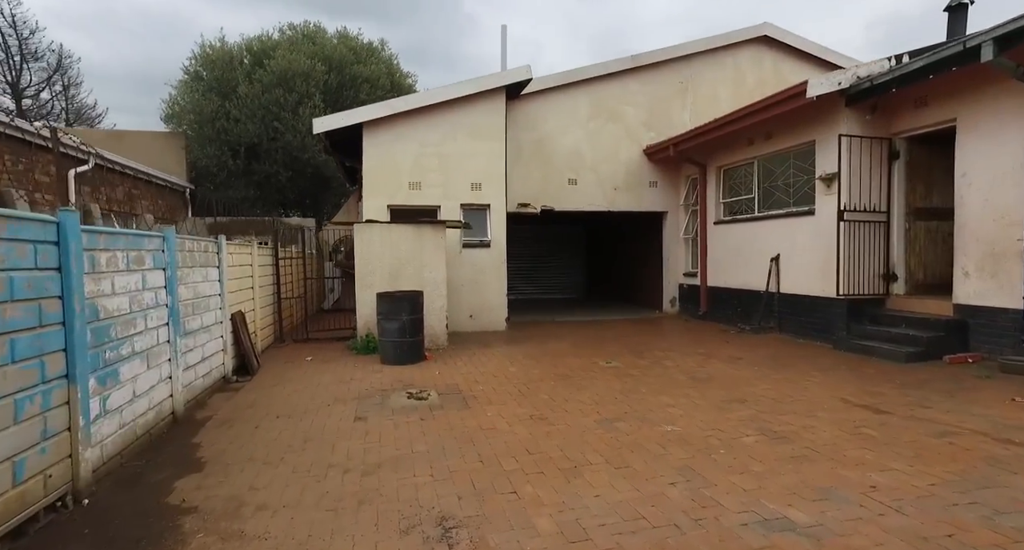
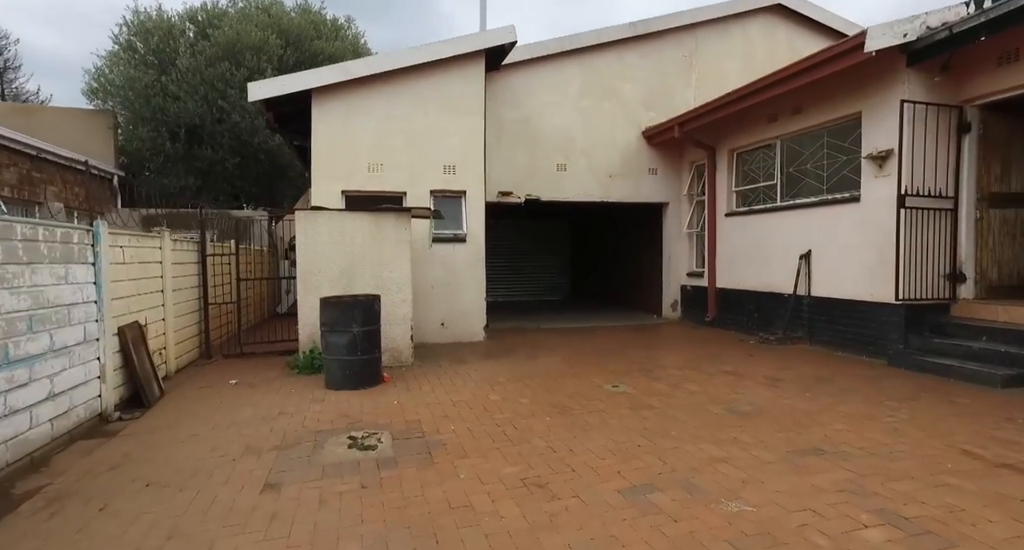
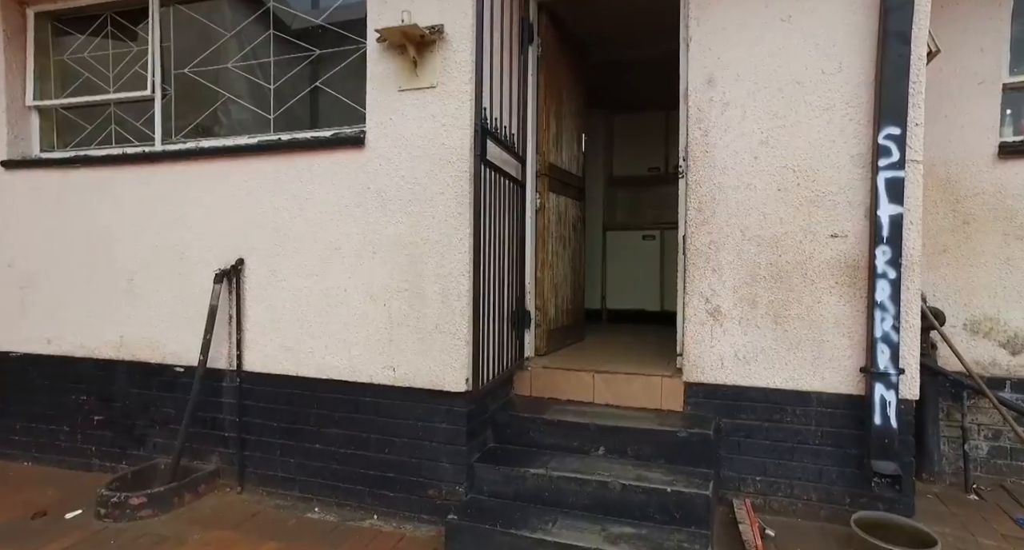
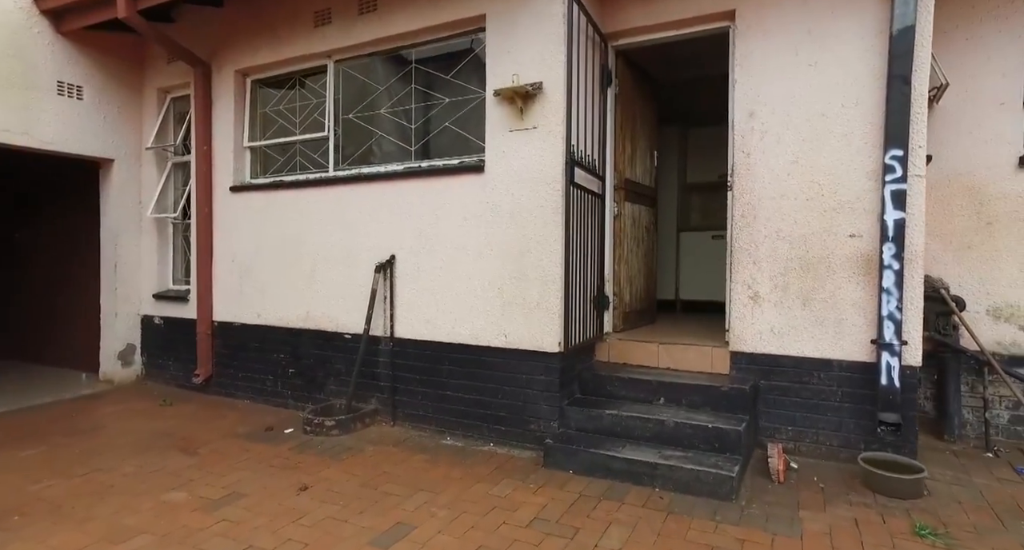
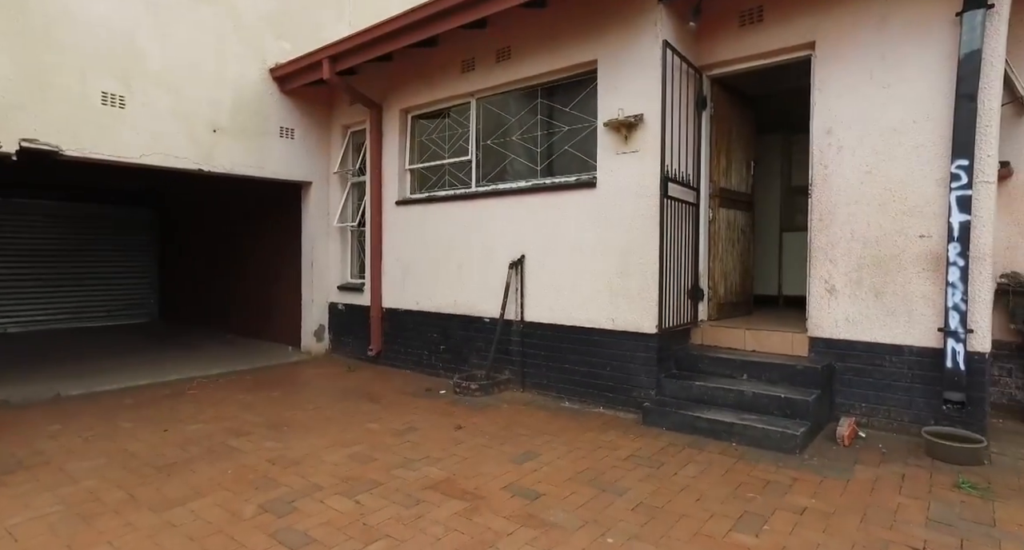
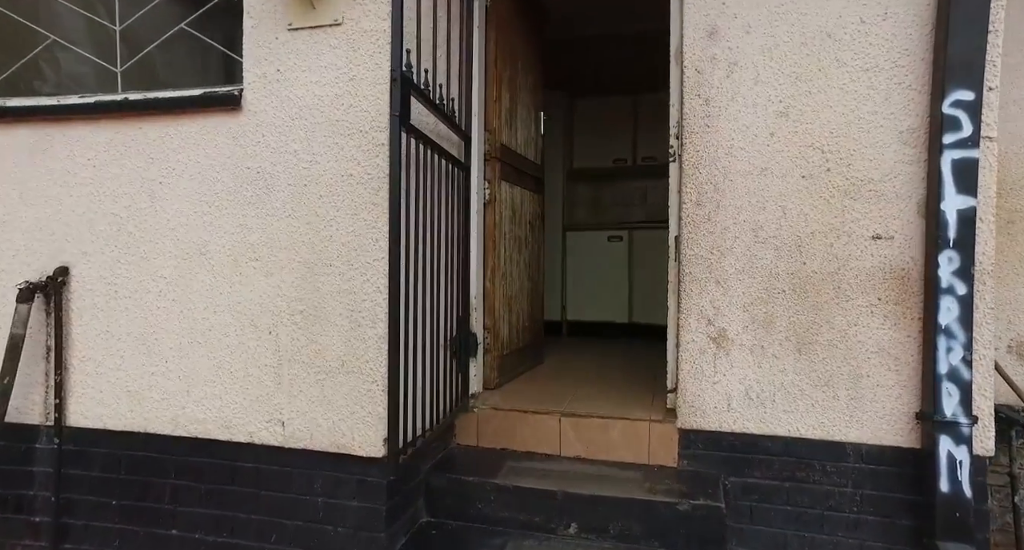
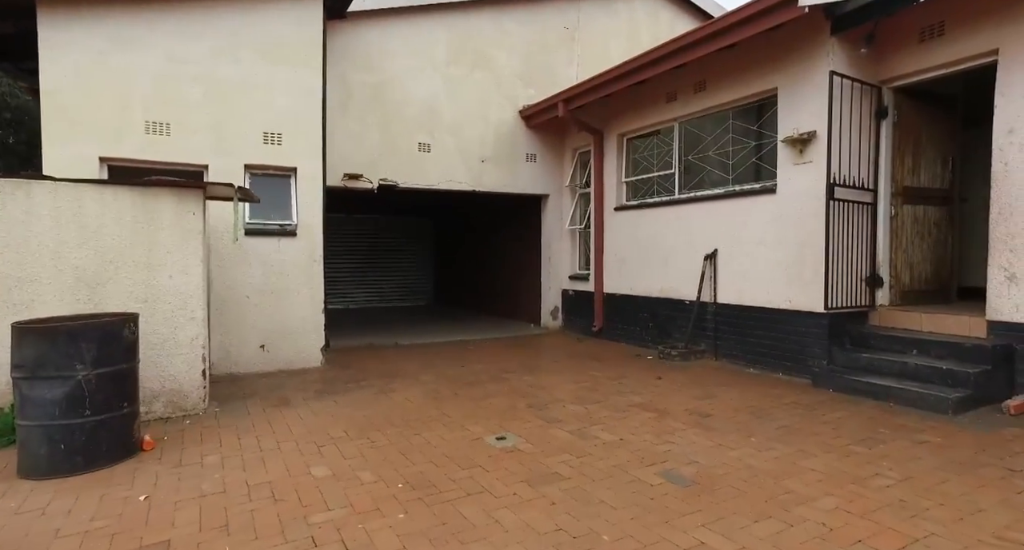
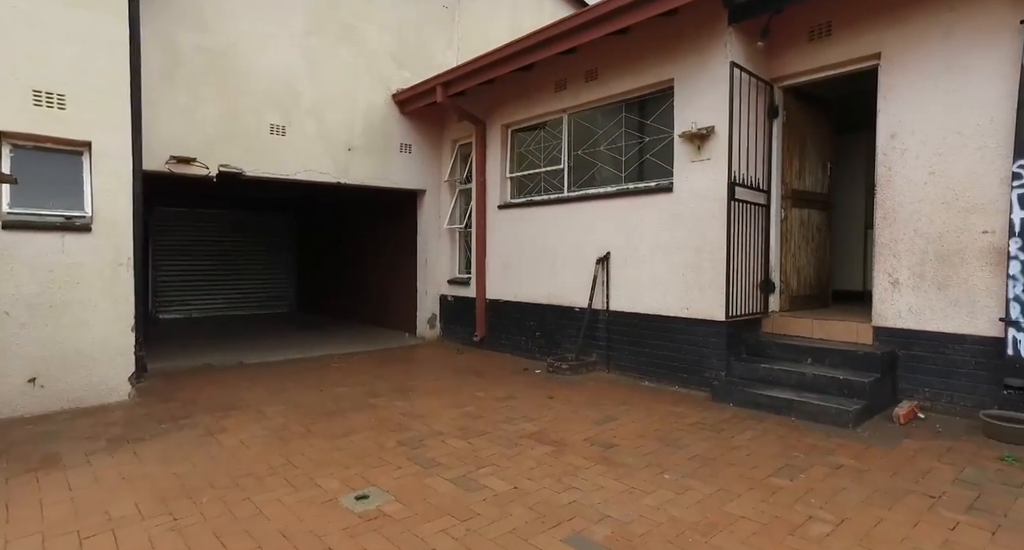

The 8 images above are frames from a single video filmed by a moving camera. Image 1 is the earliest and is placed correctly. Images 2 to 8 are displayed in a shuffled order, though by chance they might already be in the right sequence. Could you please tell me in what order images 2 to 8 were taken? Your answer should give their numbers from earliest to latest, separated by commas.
2, 7, 8, 5, 4, 3, 6
